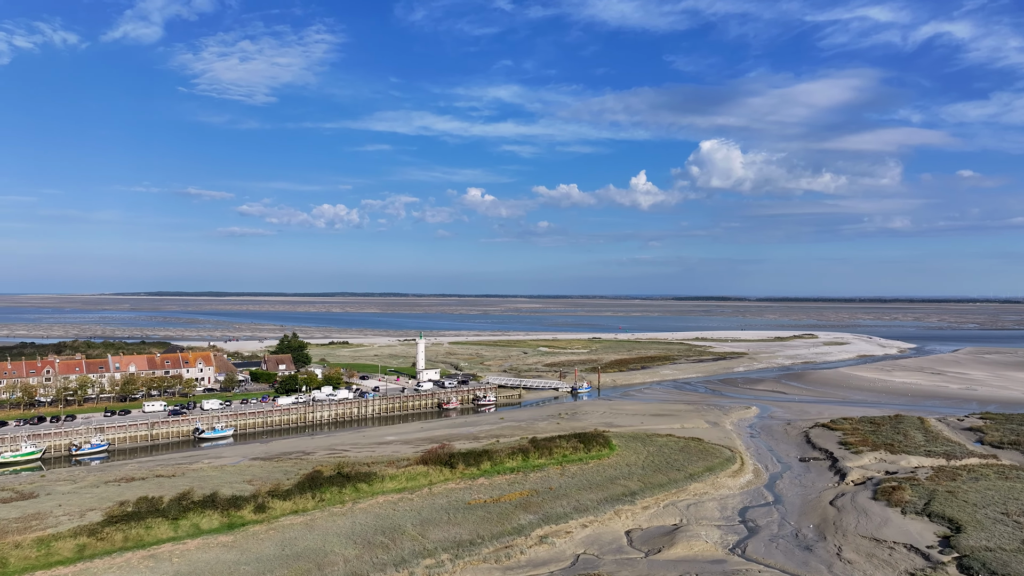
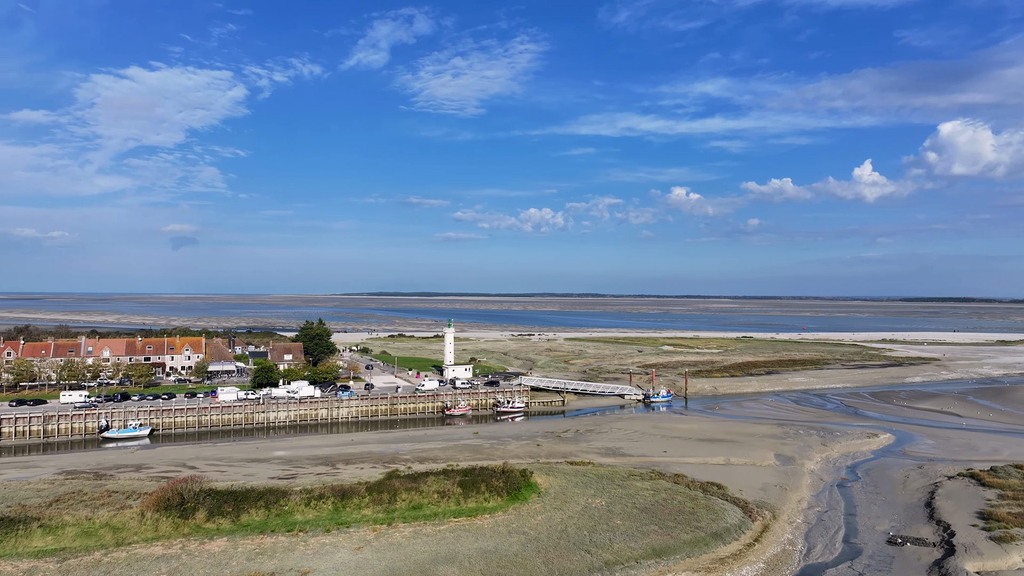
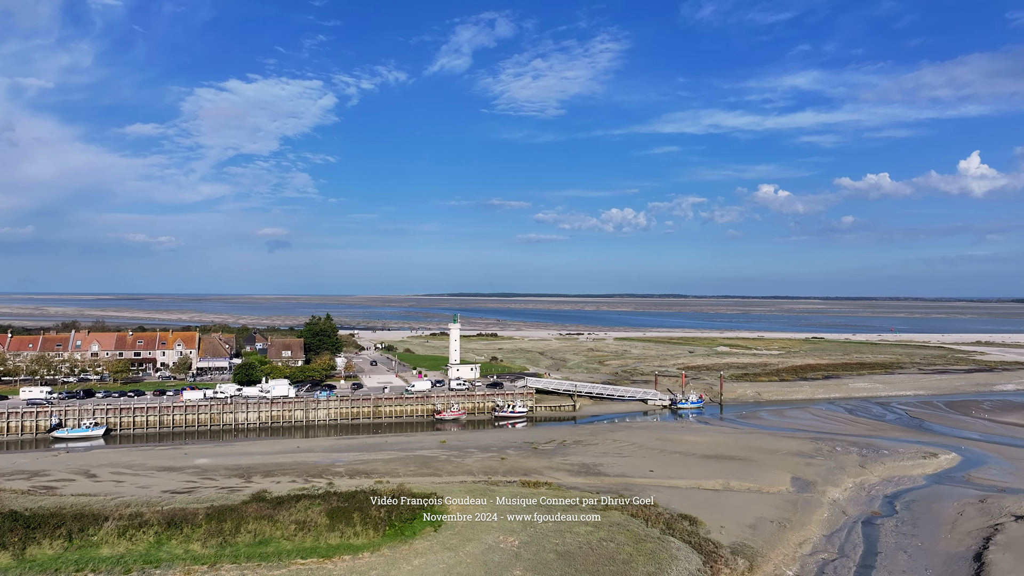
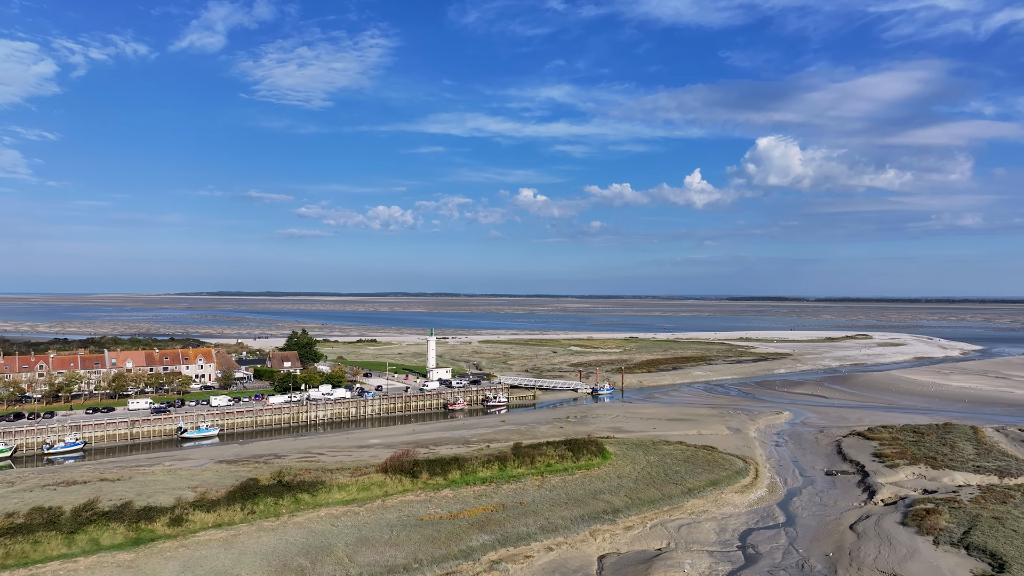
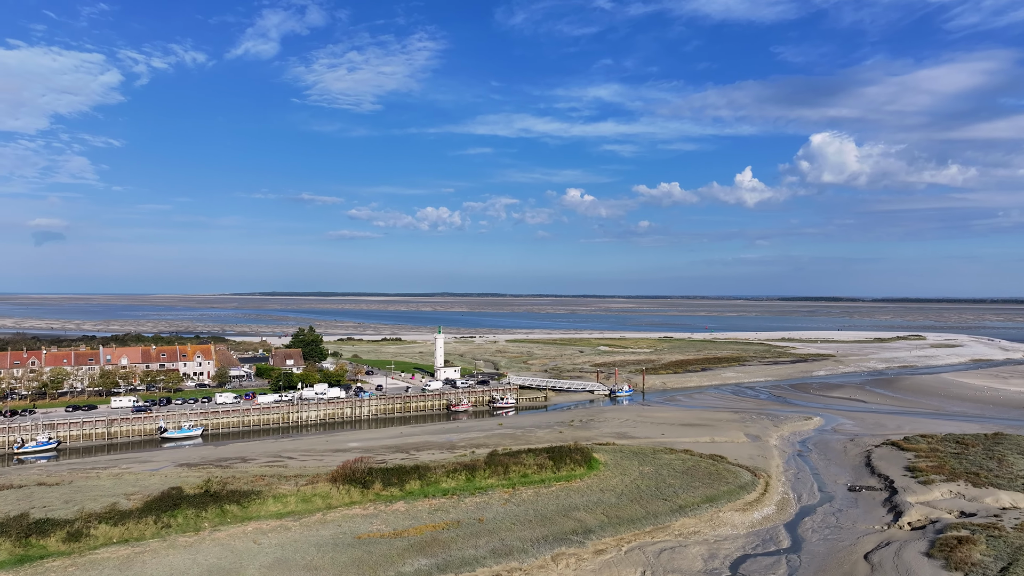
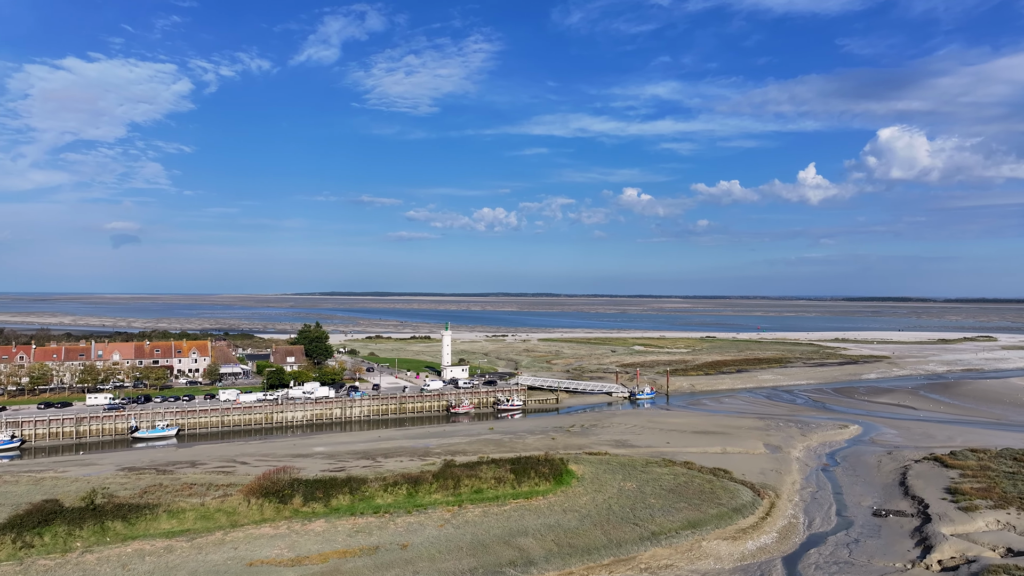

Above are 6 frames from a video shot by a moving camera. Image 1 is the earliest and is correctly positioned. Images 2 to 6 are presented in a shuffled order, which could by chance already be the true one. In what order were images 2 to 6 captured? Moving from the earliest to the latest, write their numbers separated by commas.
4, 5, 6, 2, 3
